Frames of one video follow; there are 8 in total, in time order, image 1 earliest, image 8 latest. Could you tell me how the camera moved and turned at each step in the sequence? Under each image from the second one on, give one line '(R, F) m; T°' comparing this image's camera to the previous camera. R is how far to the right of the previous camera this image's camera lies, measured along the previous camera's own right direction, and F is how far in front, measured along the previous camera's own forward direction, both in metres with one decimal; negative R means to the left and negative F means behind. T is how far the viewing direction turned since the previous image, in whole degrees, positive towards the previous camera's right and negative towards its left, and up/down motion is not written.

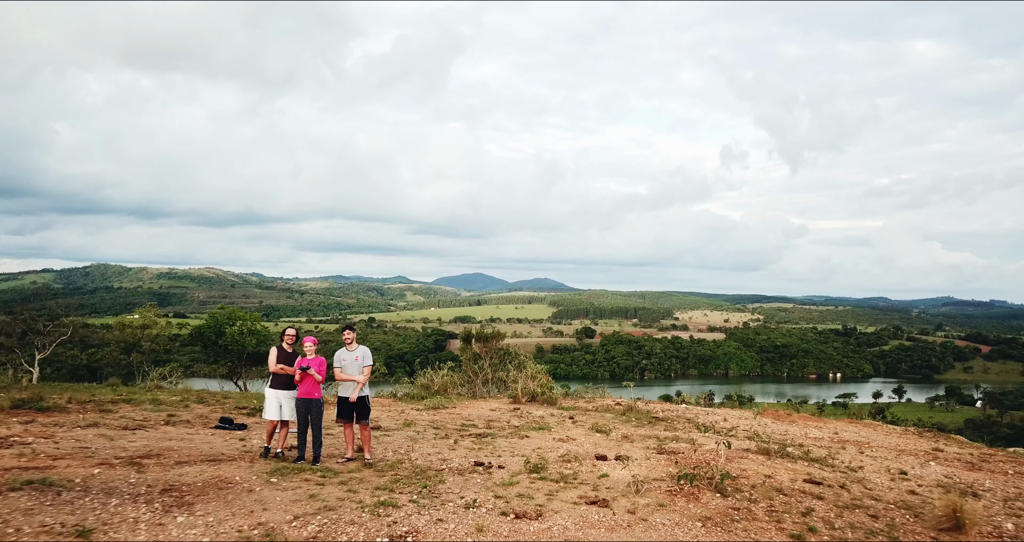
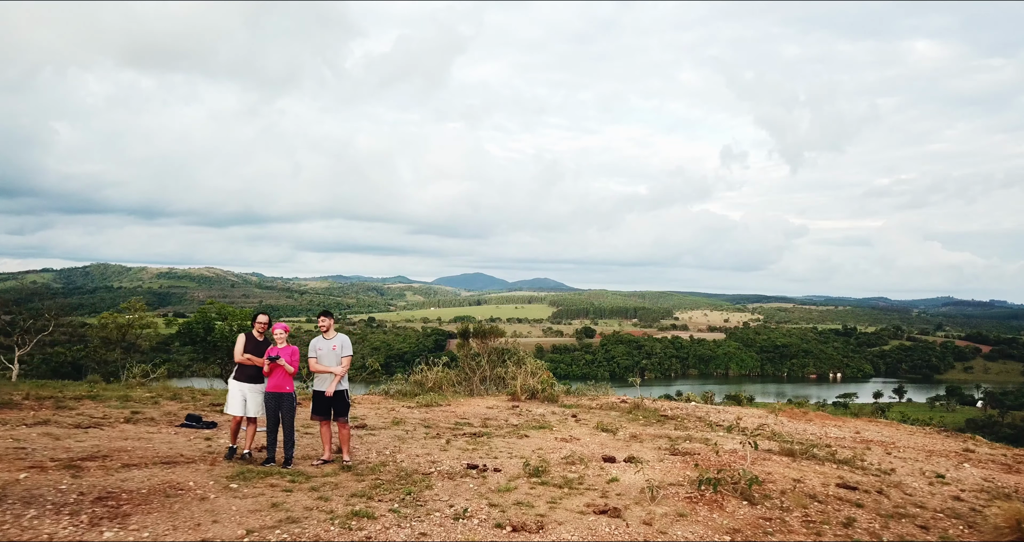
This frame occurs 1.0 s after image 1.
(0.0, +0.9) m; 0°
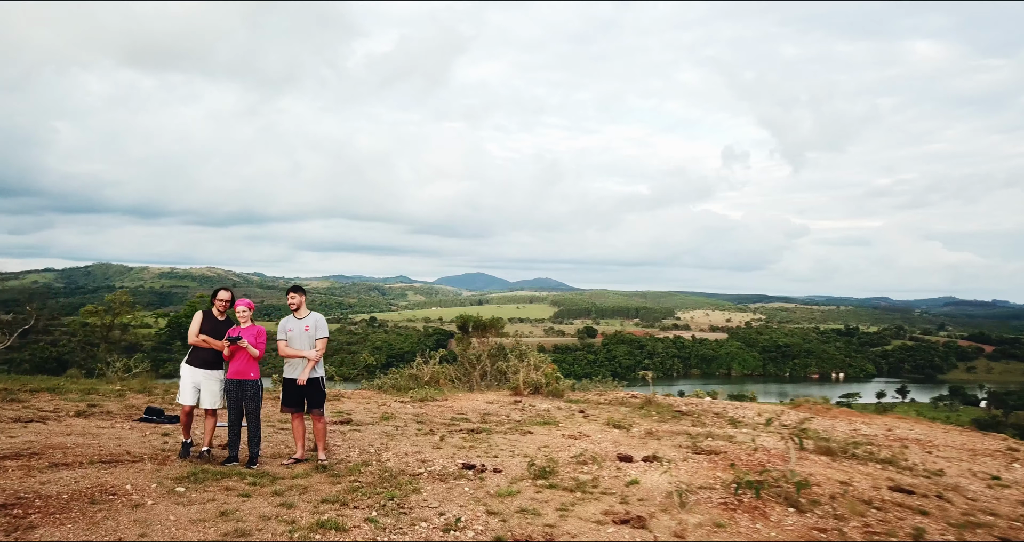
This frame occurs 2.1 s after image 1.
(0.0, +1.0) m; 0°
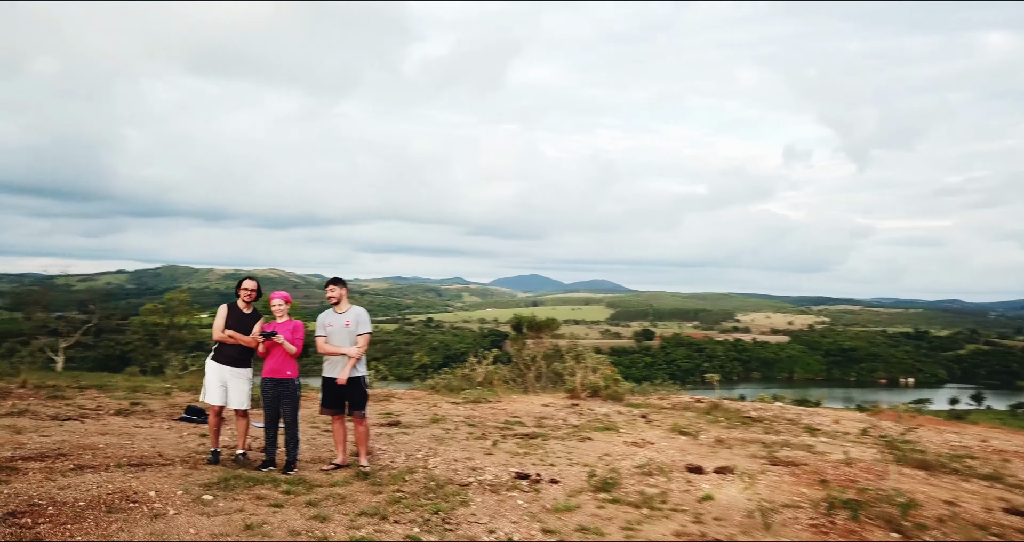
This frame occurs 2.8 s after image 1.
(0.0, +0.6) m; -4°
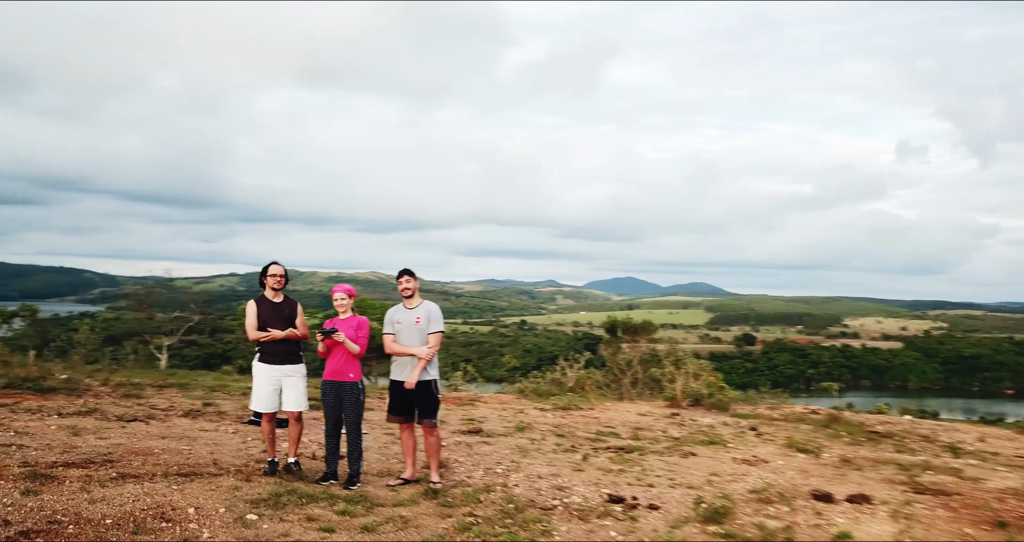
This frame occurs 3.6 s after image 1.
(0.0, +0.8) m; -7°
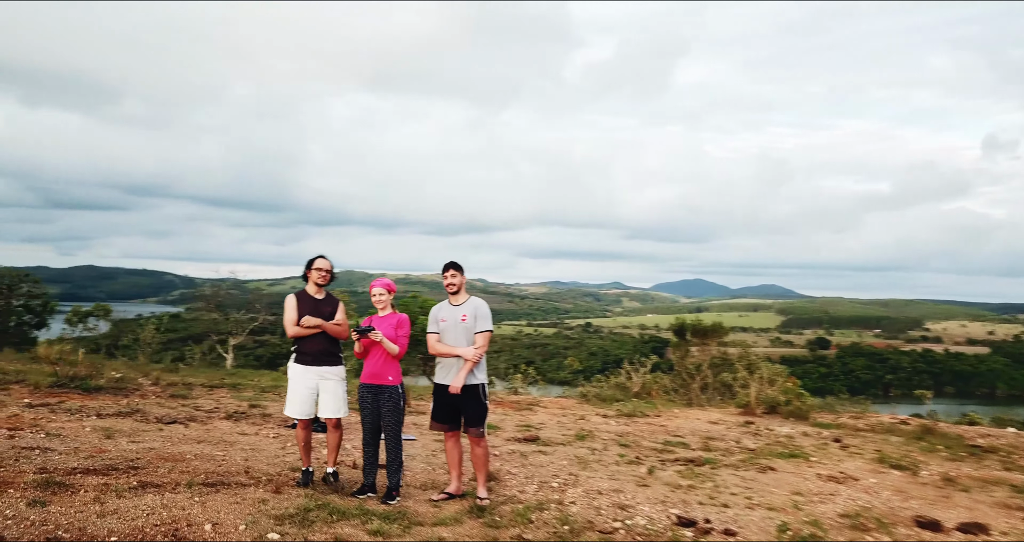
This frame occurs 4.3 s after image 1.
(+0.1, +0.5) m; -5°
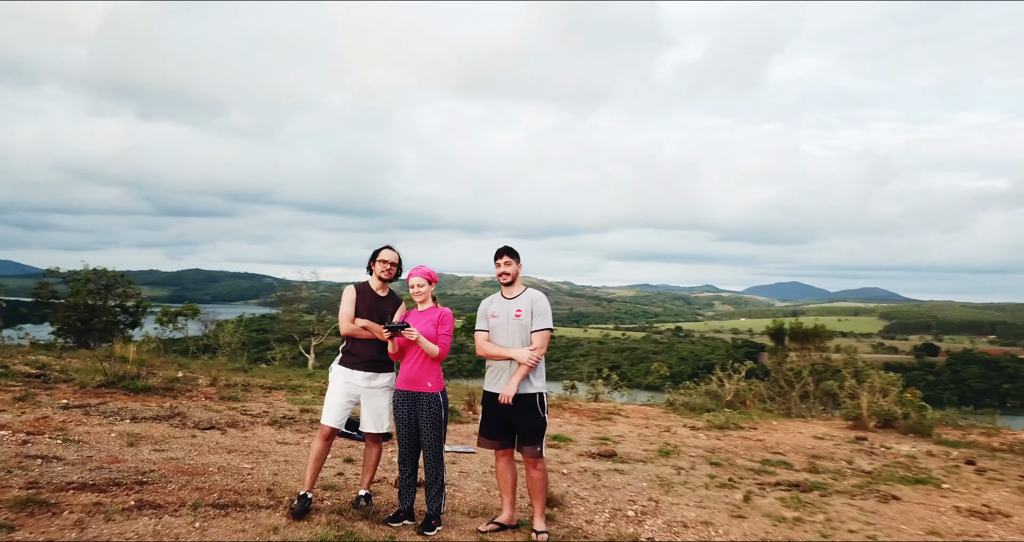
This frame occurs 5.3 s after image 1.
(+0.1, +0.8) m; -7°
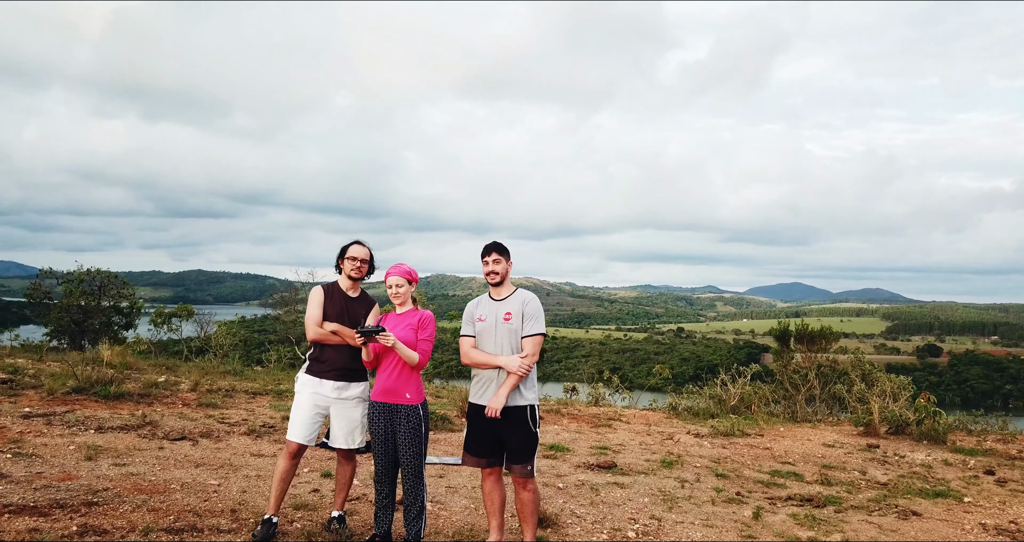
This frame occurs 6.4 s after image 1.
(+0.1, +0.4) m; 0°
